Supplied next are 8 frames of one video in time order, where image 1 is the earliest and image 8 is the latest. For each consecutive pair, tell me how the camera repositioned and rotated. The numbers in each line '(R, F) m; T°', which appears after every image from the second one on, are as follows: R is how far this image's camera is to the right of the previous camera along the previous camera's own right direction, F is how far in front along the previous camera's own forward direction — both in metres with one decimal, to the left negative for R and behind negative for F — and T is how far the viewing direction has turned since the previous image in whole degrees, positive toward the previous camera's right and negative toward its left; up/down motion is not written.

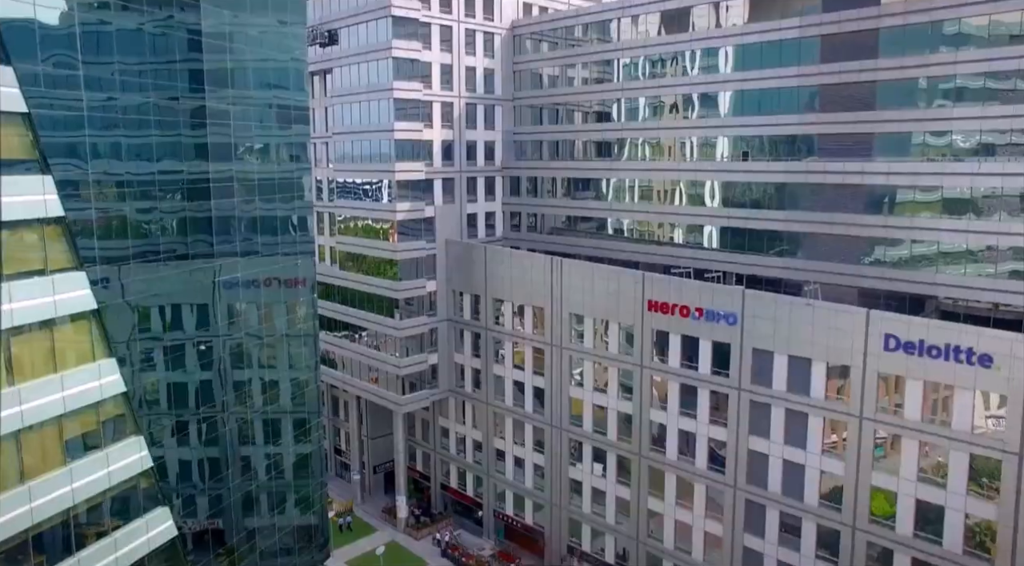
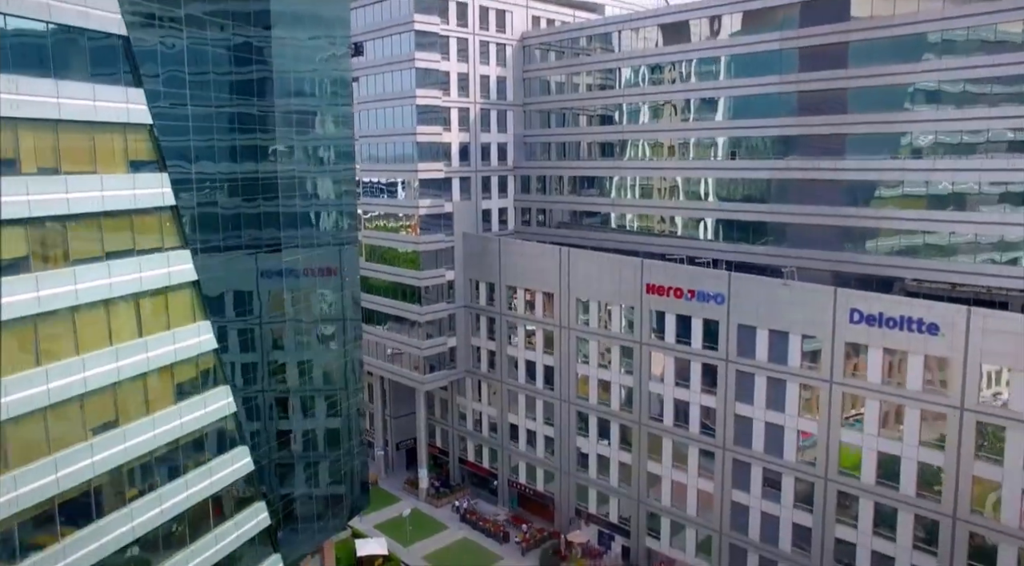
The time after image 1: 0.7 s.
(-0.6, -5.6) m; 0°
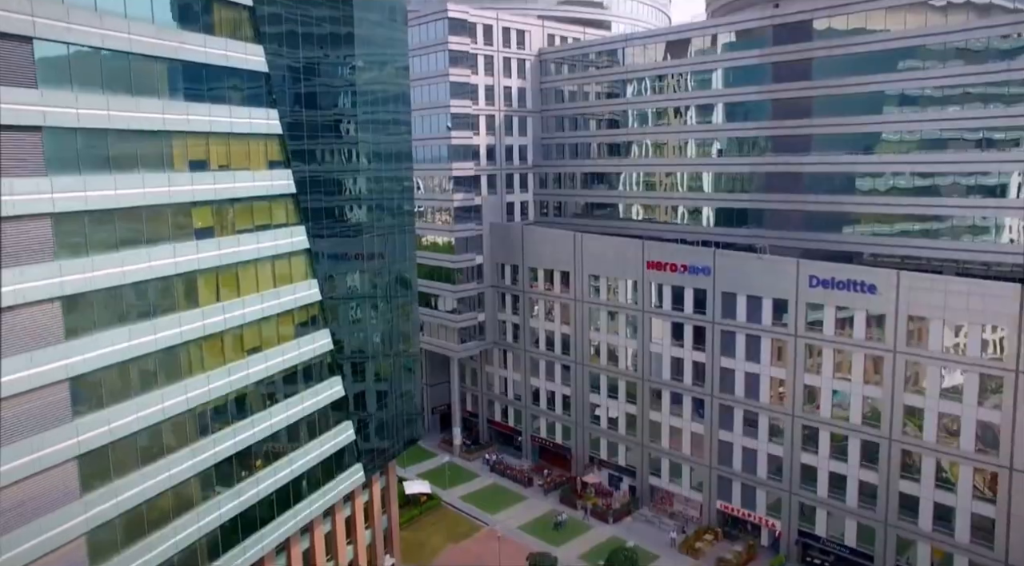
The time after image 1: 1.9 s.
(-0.9, -10.2) m; -1°
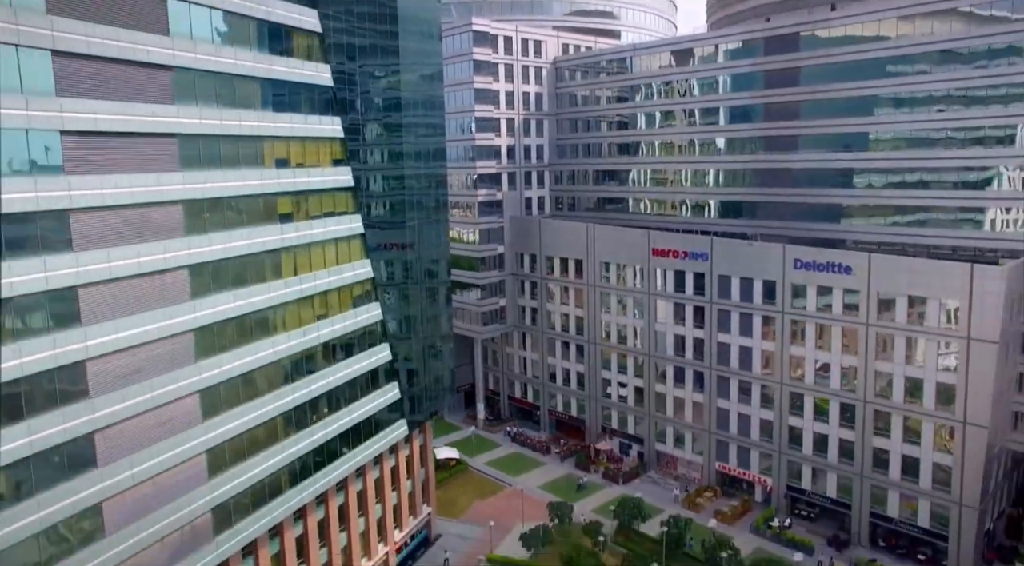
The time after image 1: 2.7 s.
(-0.6, -7.3) m; -1°
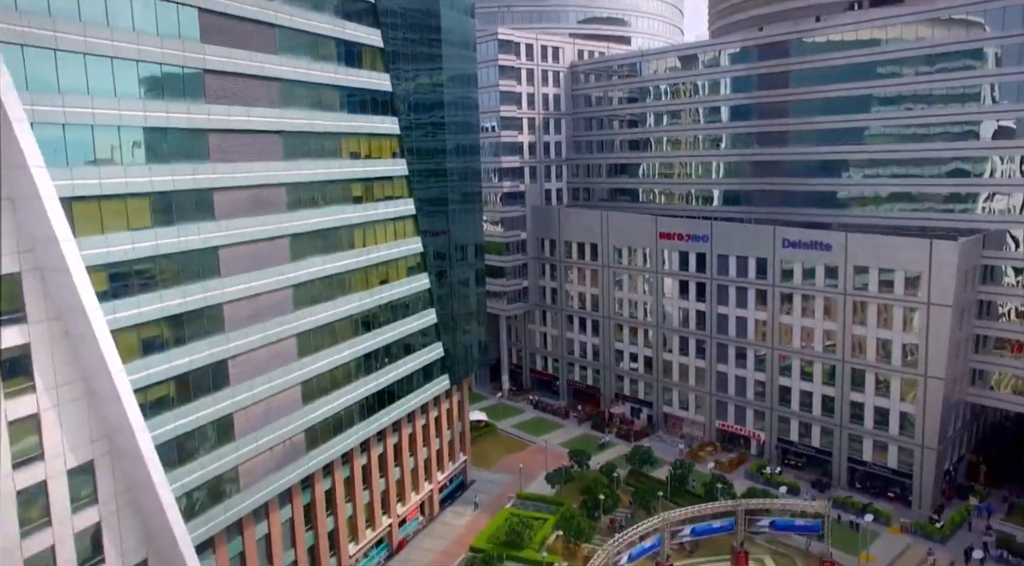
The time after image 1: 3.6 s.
(-1.2, -9.0) m; -1°
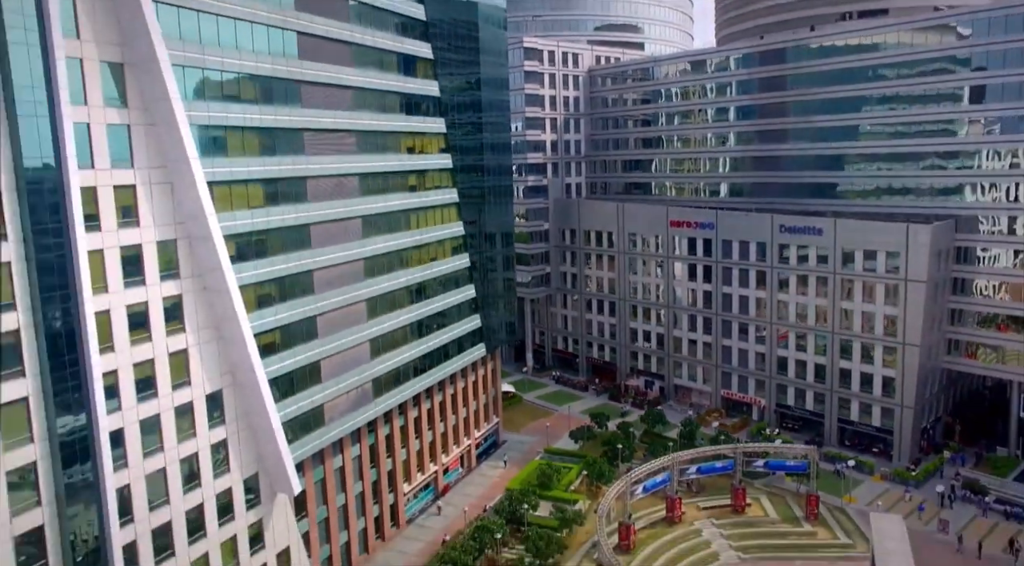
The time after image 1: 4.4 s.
(-1.5, -8.7) m; -1°
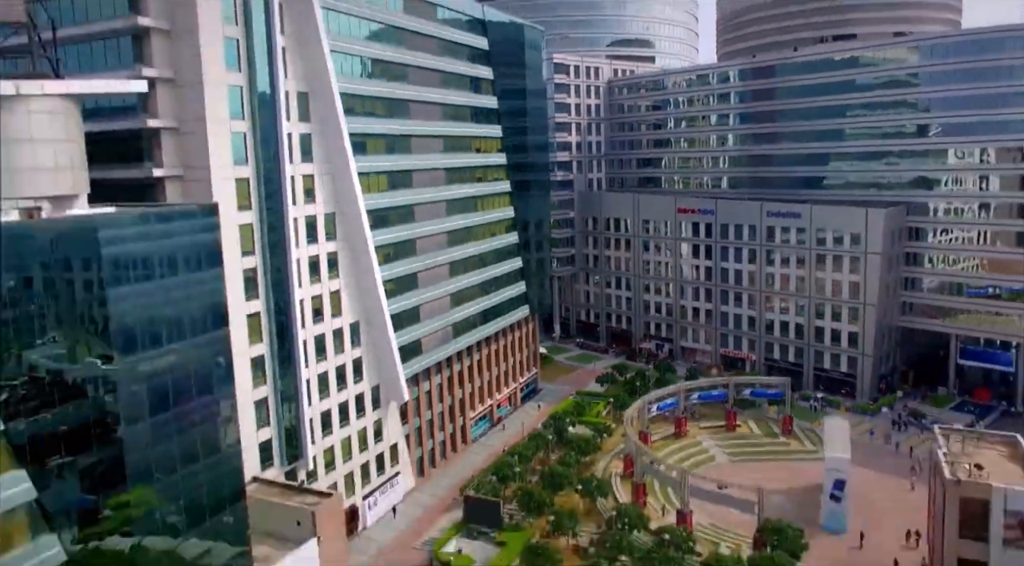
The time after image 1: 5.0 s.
(-3.7, -16.9) m; -1°
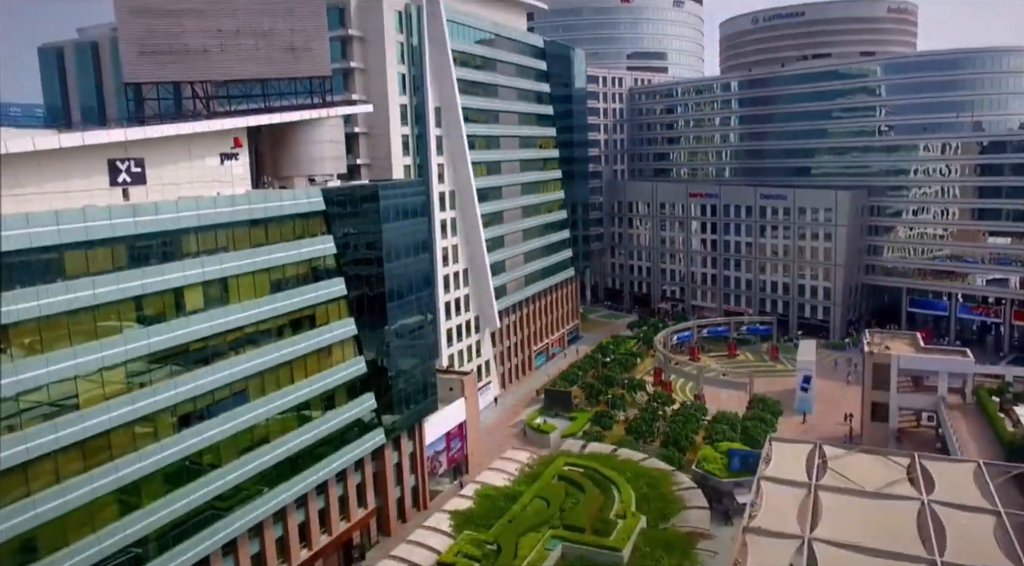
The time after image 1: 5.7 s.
(-6.9, -24.0) m; 0°
